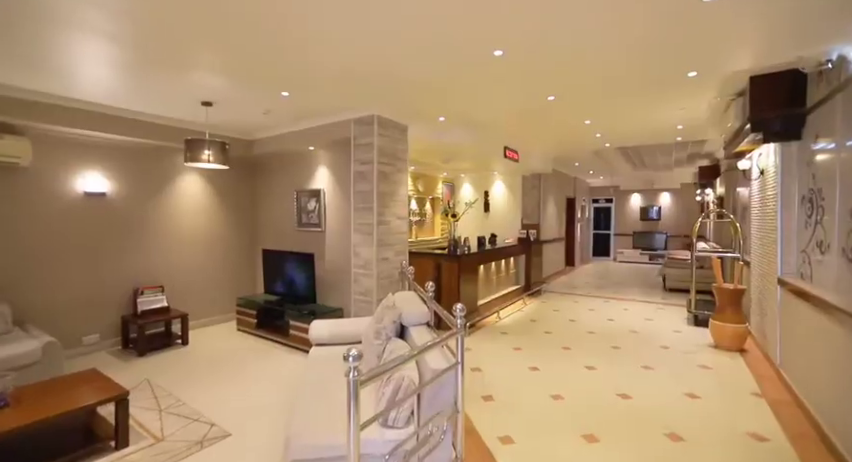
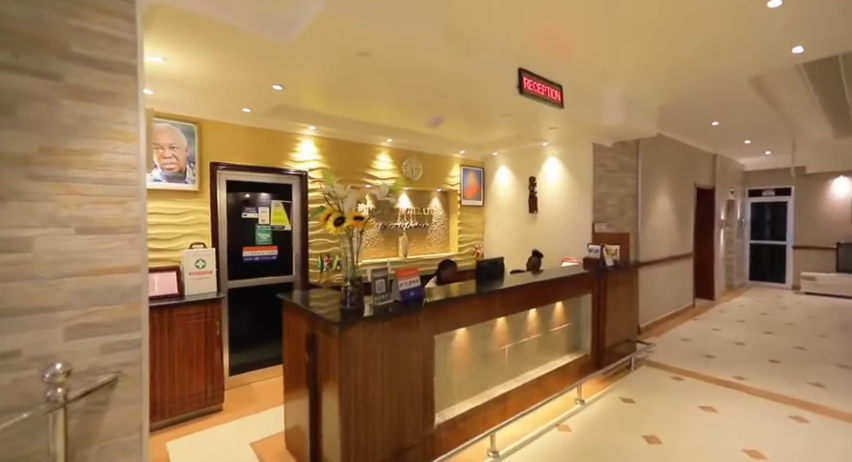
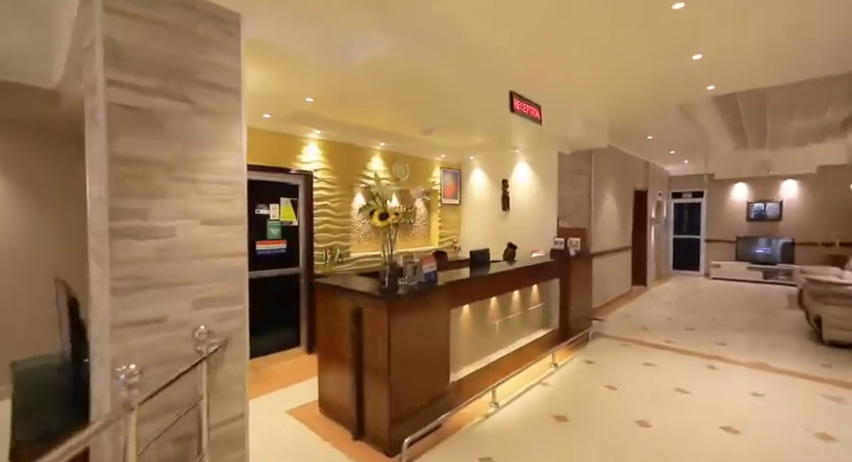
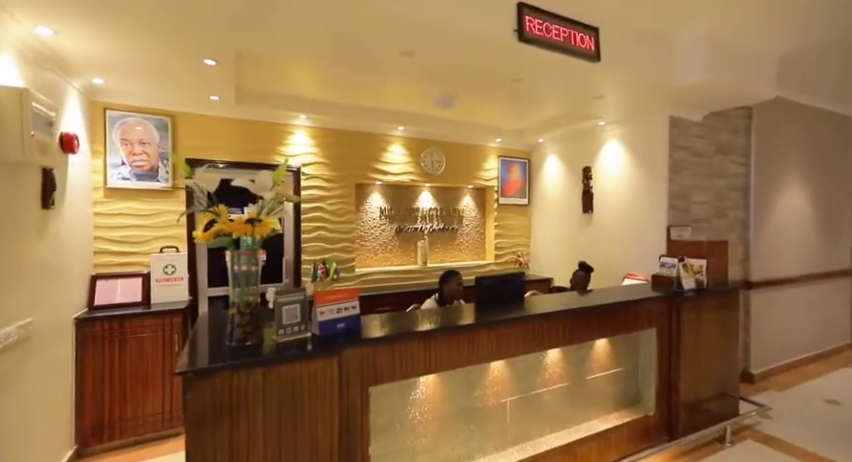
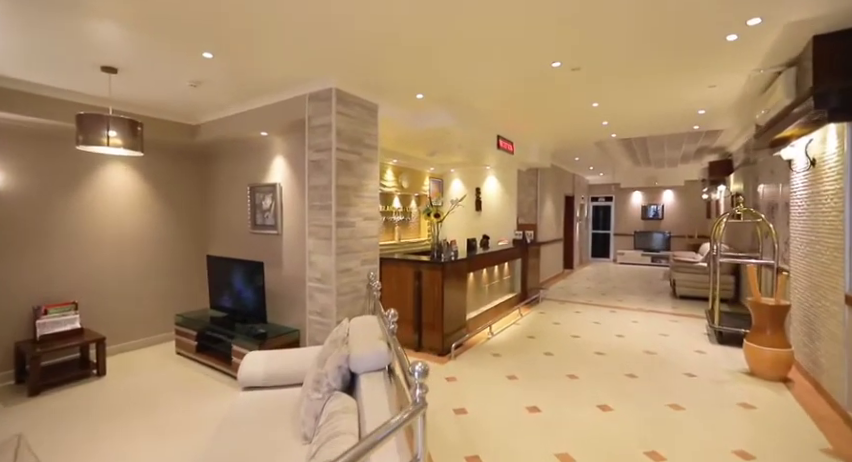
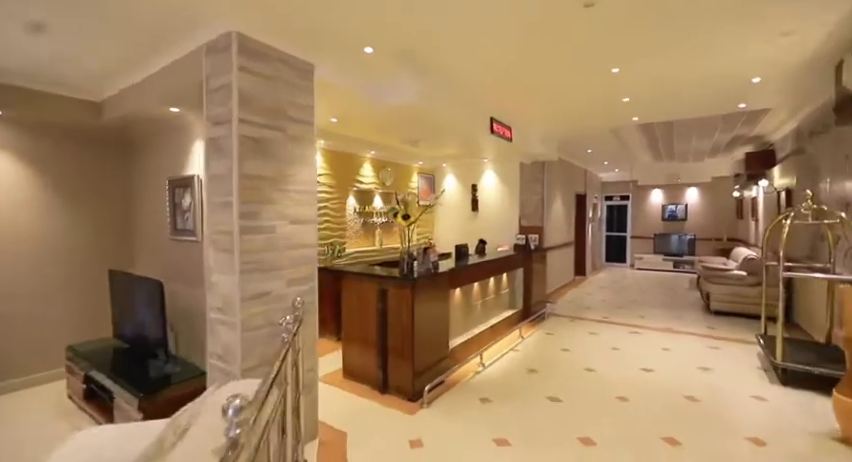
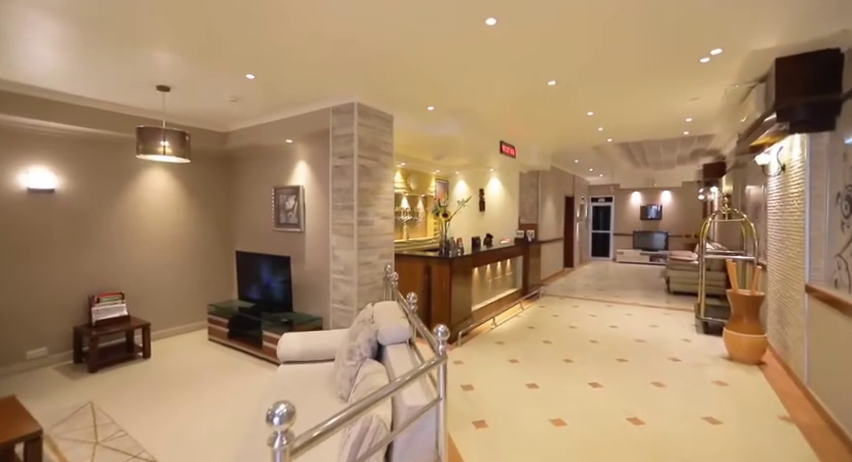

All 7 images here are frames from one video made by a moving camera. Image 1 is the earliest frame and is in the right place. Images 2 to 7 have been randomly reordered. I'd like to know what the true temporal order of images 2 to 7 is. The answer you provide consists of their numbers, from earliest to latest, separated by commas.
7, 5, 6, 3, 2, 4
